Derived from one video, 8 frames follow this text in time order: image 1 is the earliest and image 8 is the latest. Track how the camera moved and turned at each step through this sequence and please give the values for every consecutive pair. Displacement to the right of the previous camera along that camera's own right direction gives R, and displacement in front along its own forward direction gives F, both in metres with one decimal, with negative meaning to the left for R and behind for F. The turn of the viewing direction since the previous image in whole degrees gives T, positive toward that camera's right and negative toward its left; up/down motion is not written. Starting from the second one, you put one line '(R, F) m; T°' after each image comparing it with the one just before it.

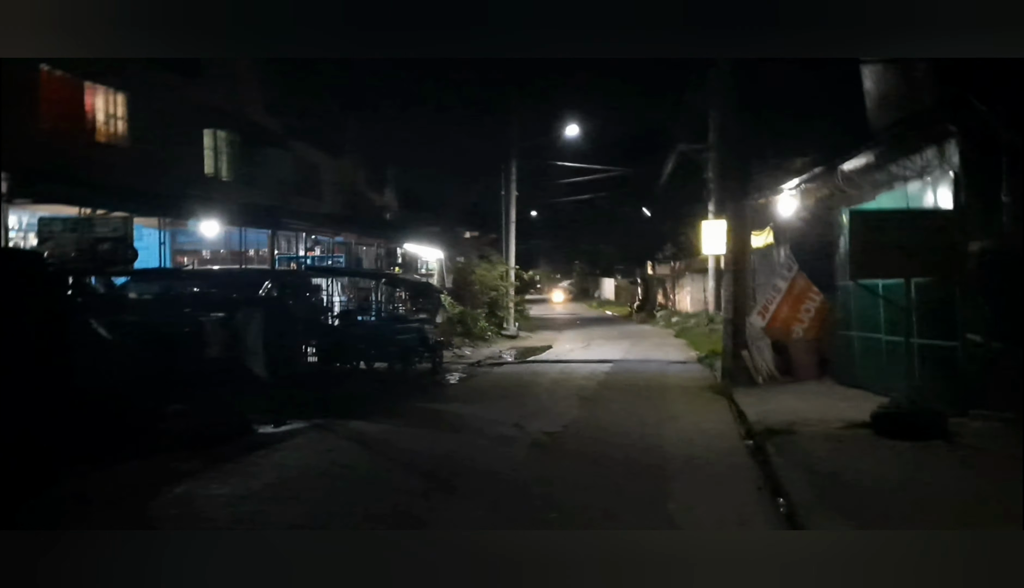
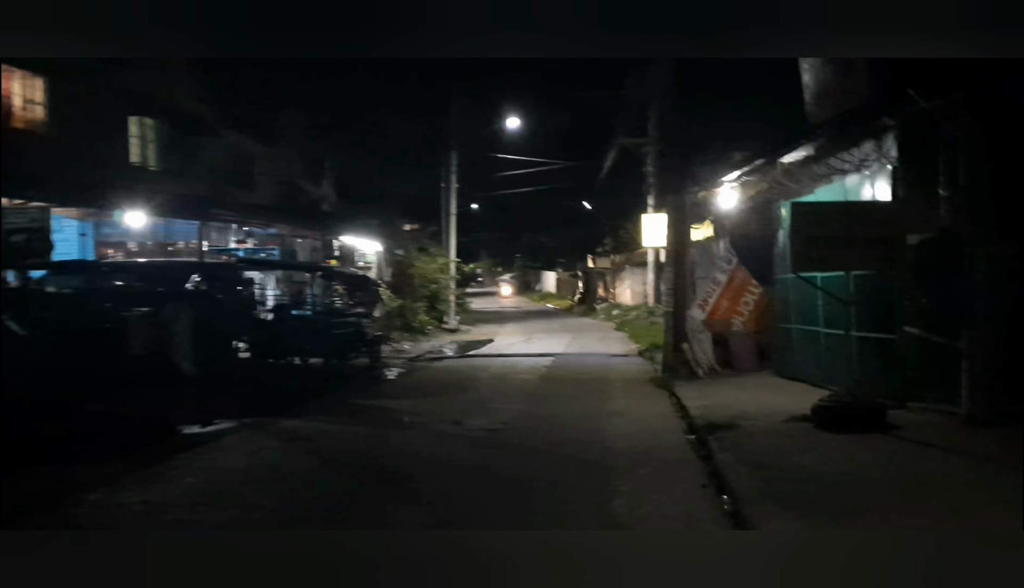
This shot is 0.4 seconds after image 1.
(0.0, +0.1) m; +4°
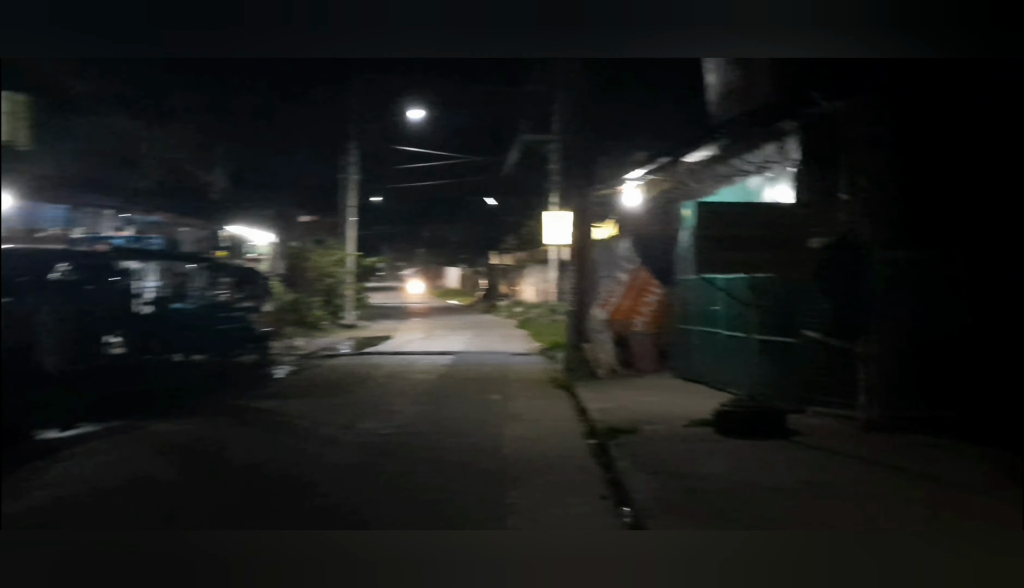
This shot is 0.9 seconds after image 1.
(0.0, +0.2) m; +7°
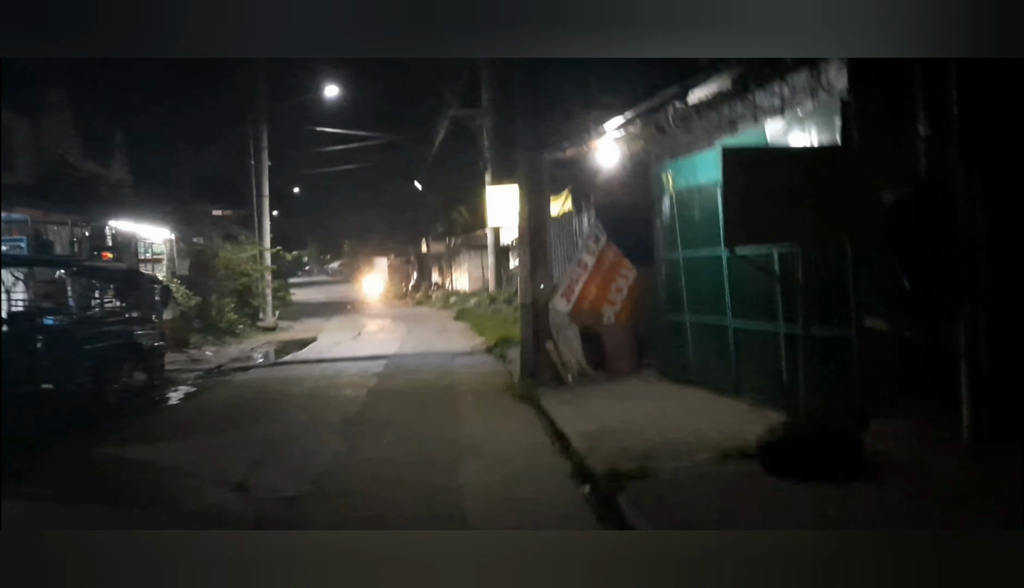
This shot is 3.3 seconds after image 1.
(-0.1, +1.0) m; +5°
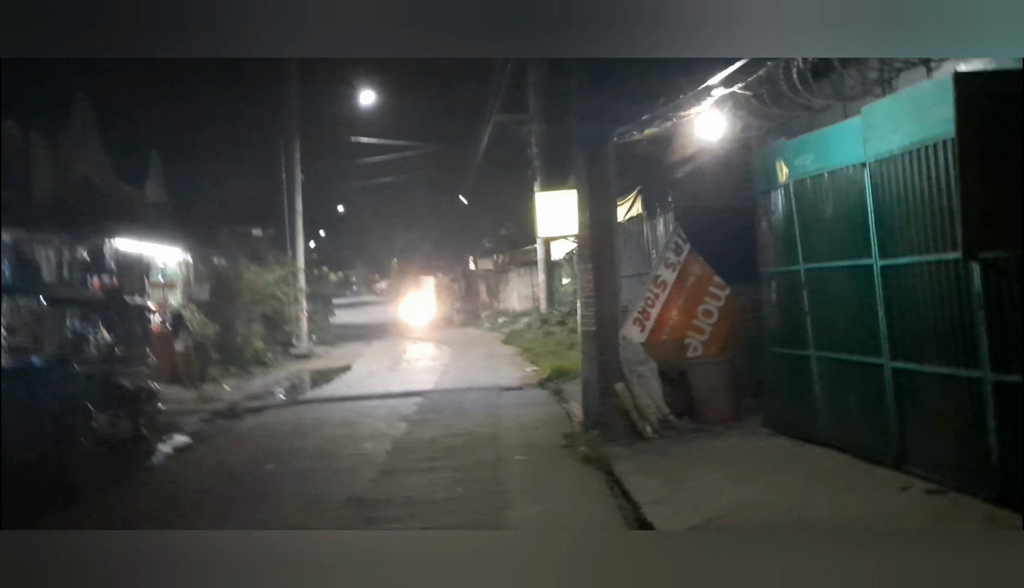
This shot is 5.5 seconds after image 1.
(0.0, +0.9) m; -3°
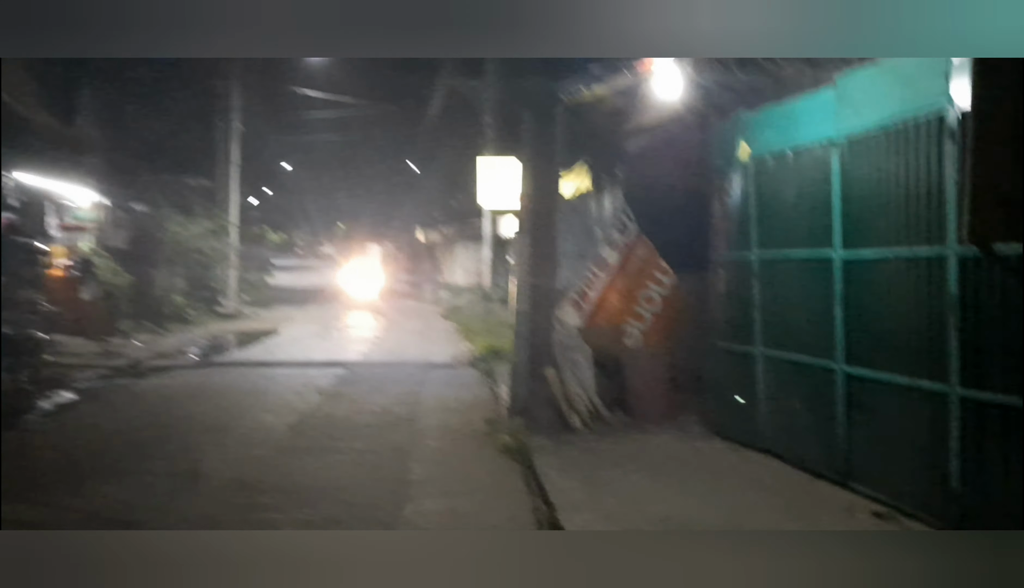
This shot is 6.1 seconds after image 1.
(+0.1, +0.3) m; +4°
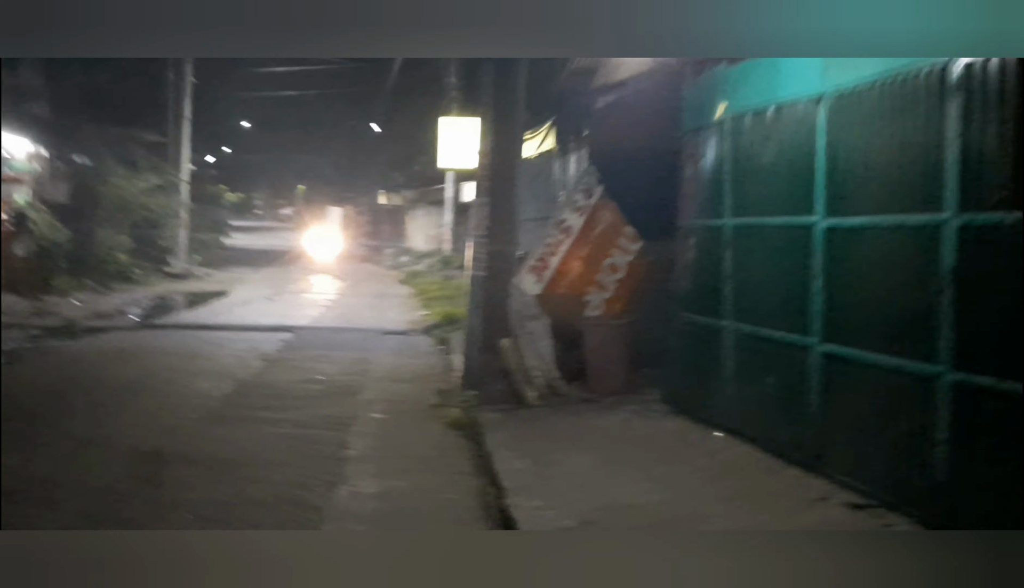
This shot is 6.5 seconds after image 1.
(0.0, +0.2) m; +3°
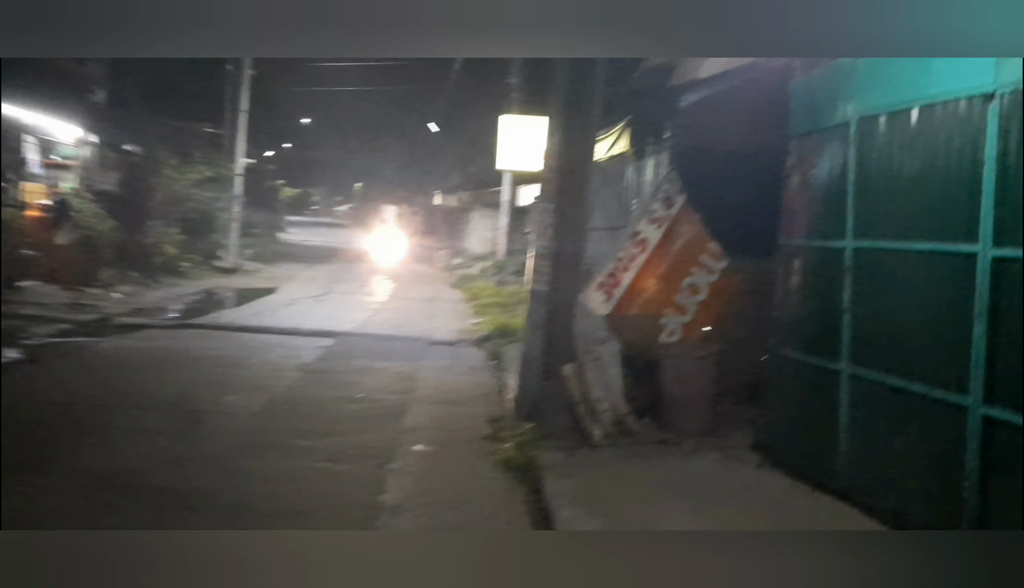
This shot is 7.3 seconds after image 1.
(0.0, +0.4) m; -3°
